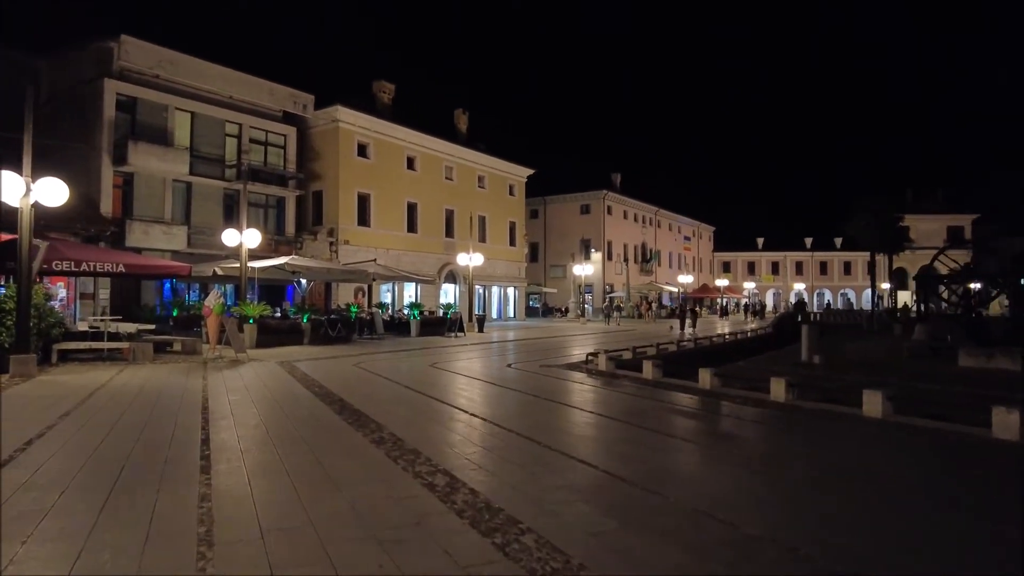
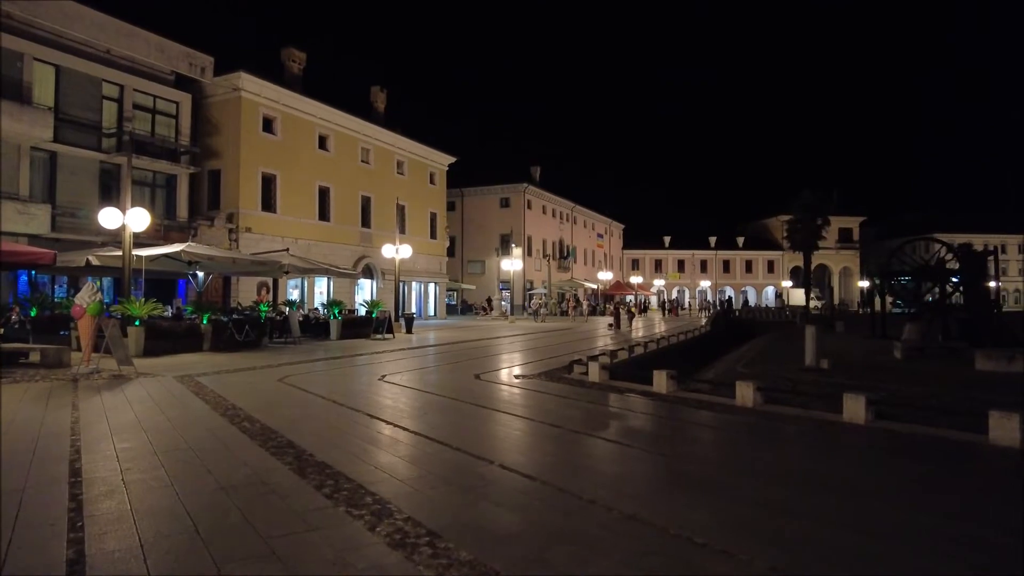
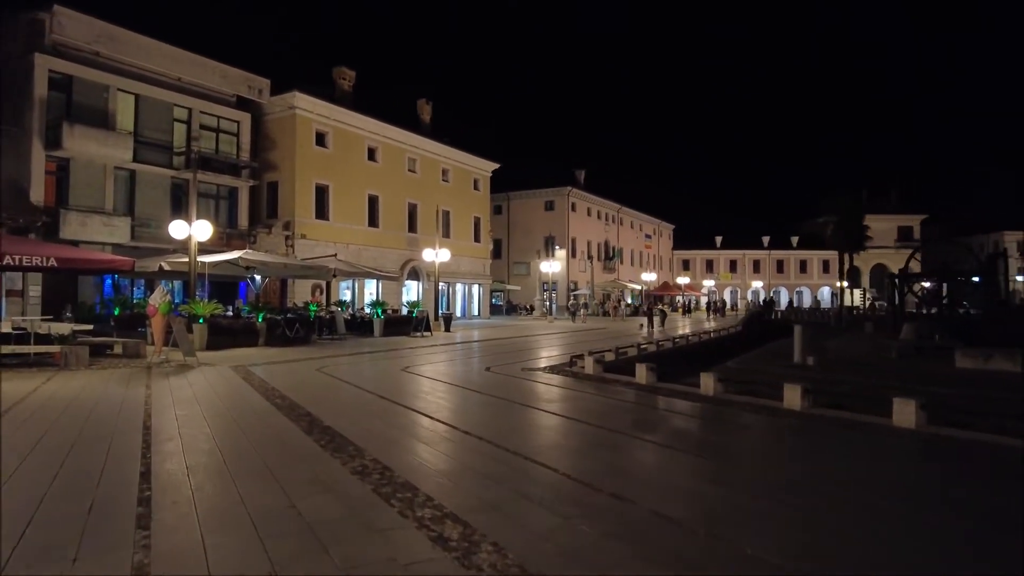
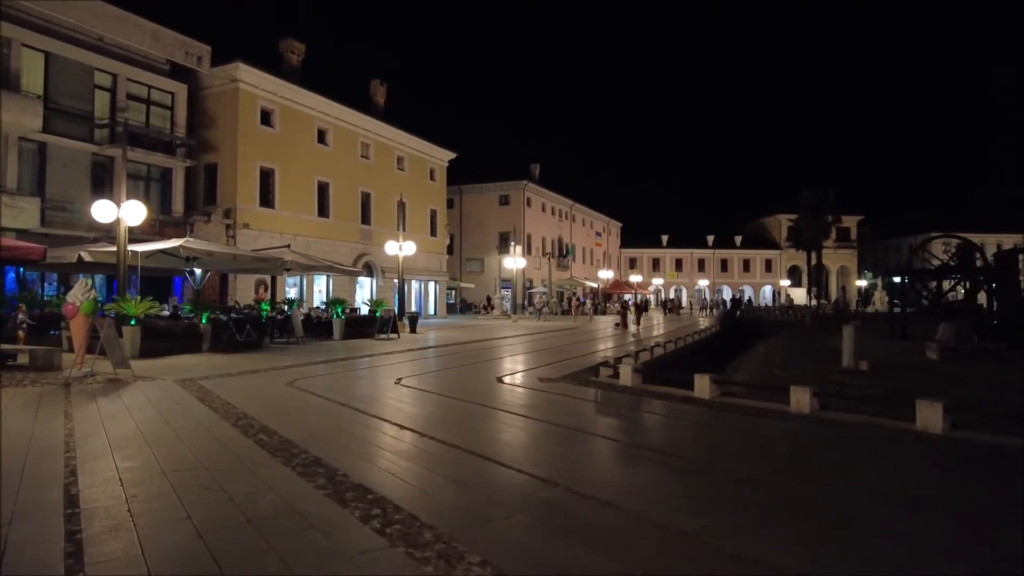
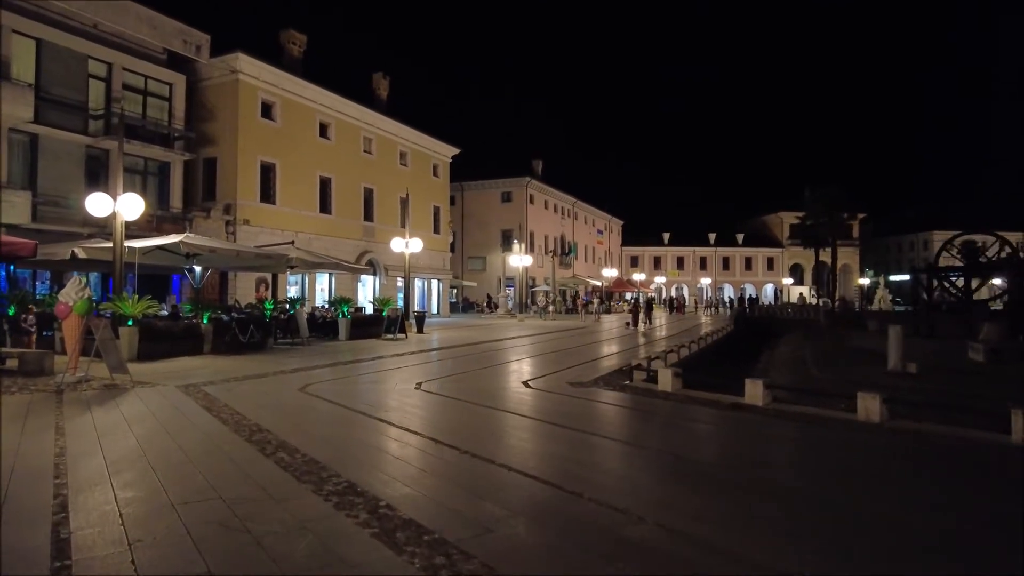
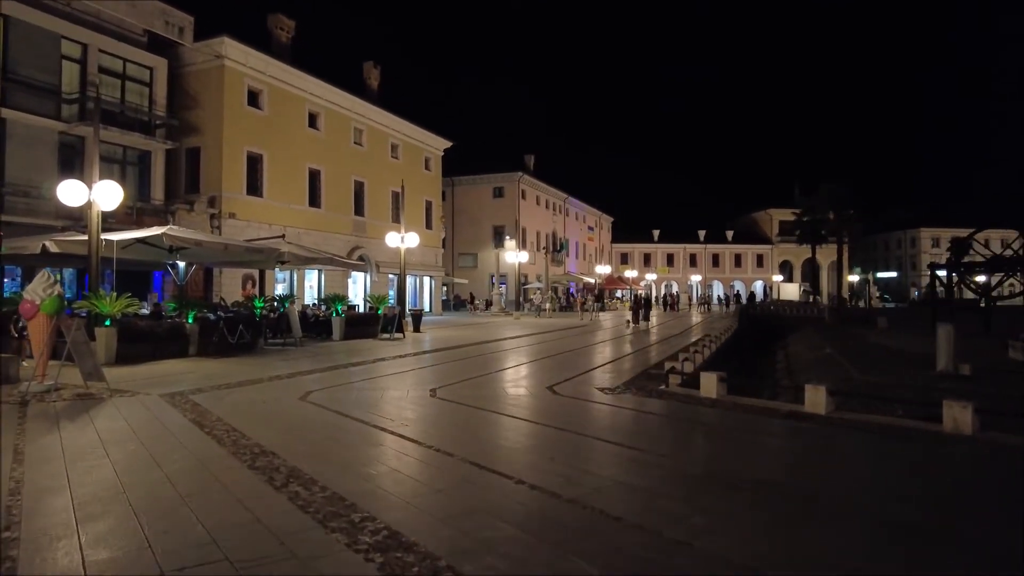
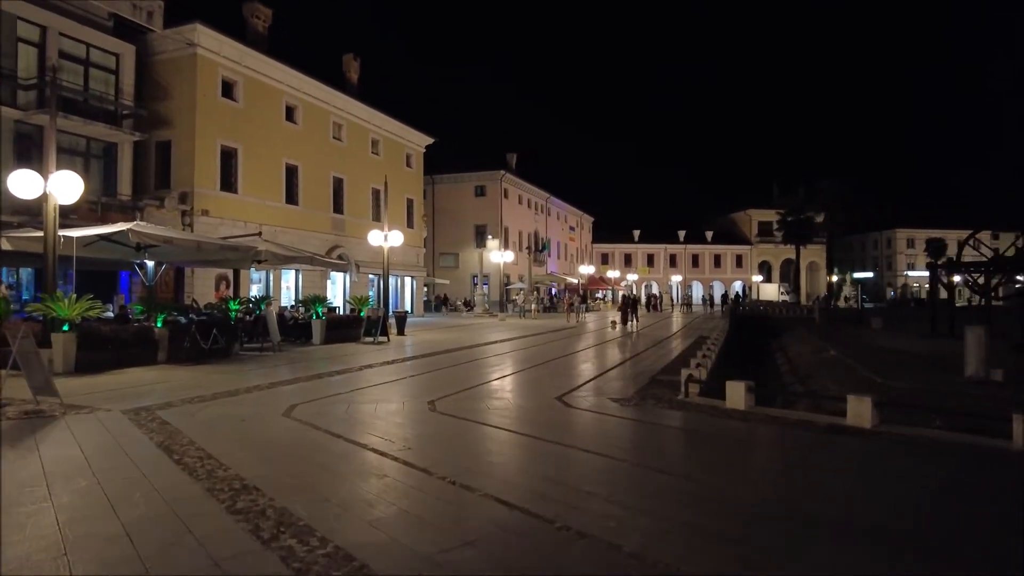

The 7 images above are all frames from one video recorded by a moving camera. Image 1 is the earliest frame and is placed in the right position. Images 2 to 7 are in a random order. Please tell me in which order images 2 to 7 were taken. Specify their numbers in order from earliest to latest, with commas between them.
3, 2, 4, 5, 6, 7
